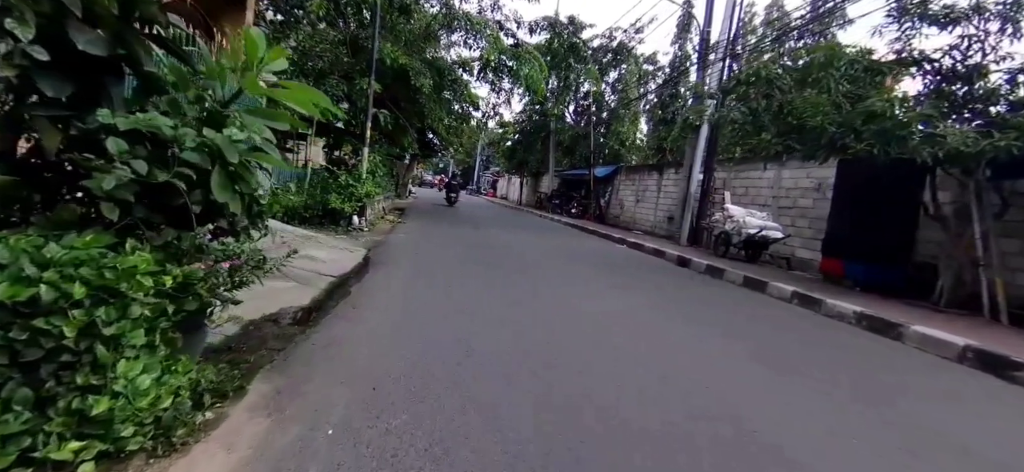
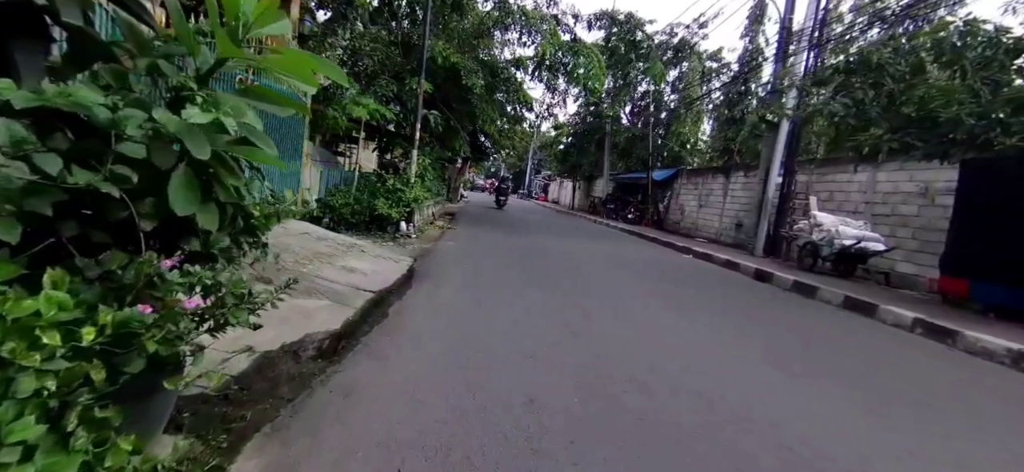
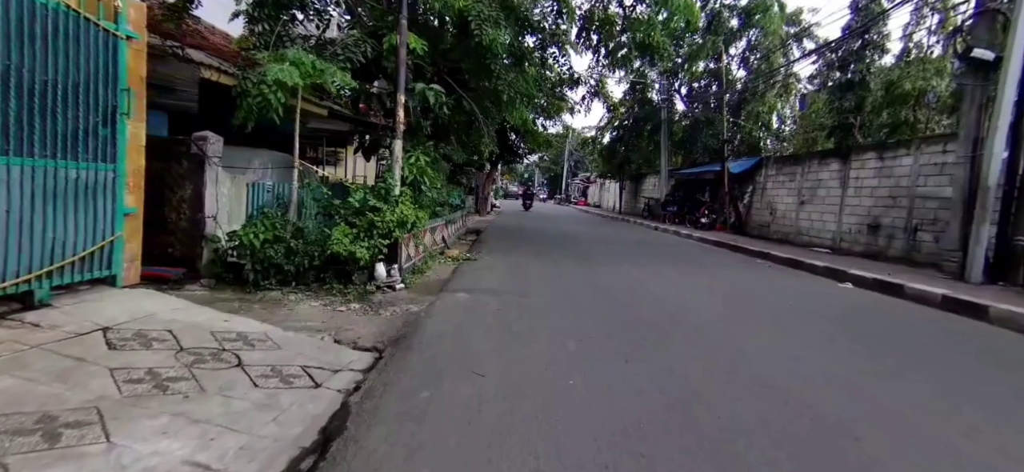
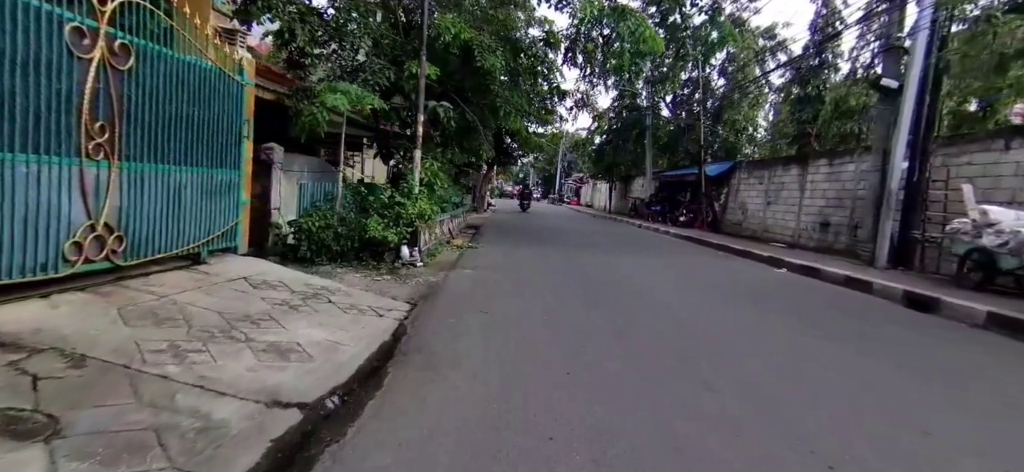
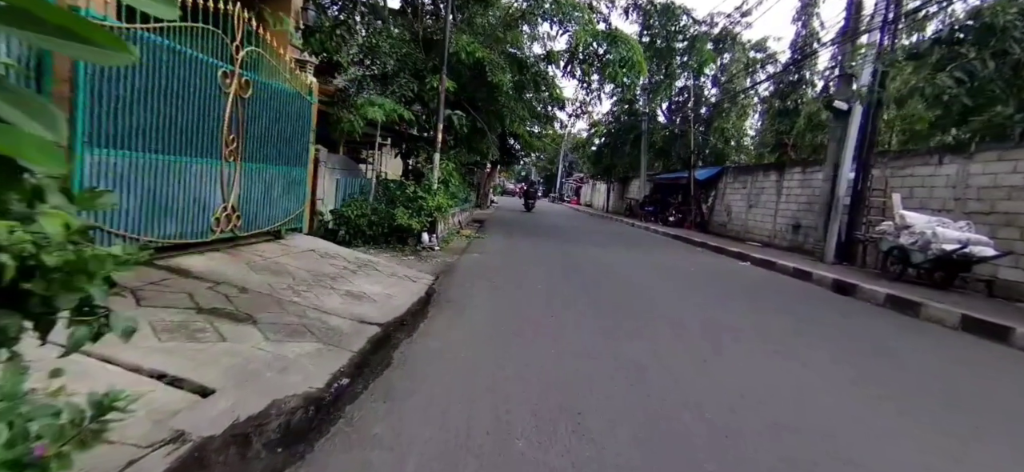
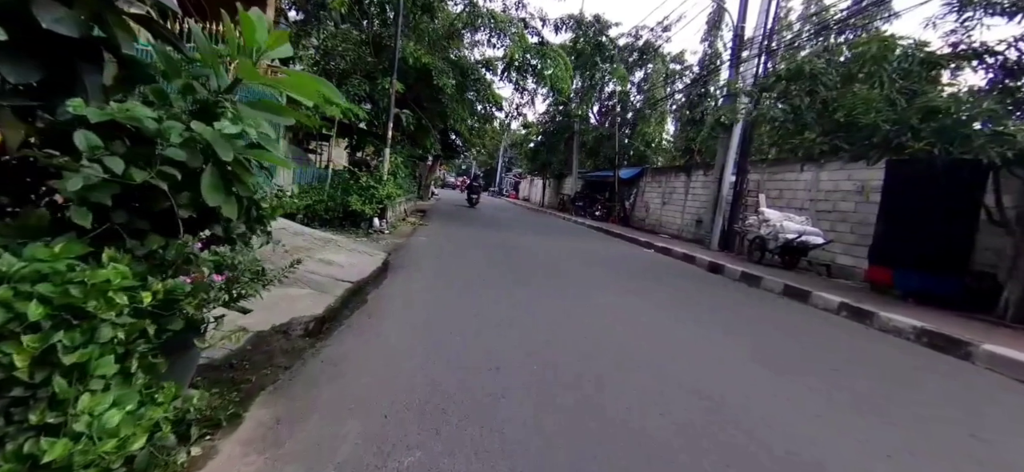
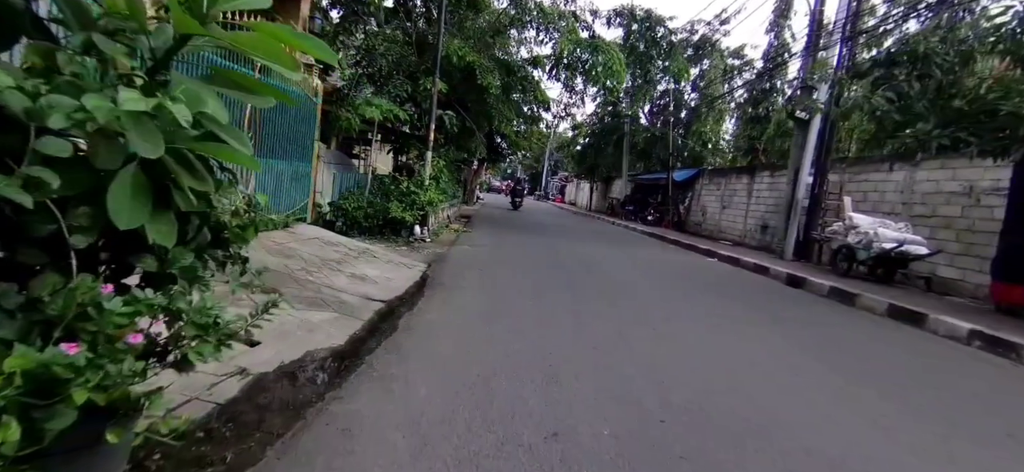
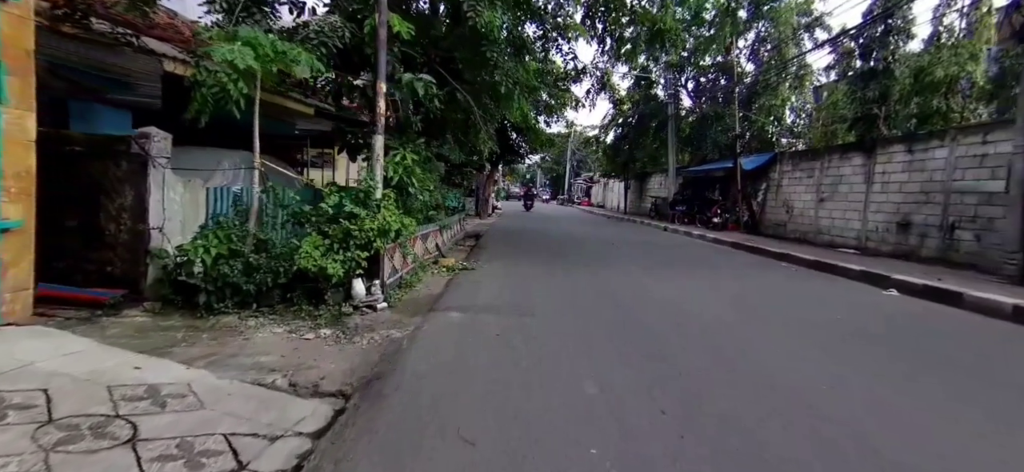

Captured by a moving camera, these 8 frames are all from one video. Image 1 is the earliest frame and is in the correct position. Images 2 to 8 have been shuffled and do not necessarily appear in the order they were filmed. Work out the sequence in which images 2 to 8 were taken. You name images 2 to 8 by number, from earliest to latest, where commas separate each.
6, 2, 7, 5, 4, 3, 8
